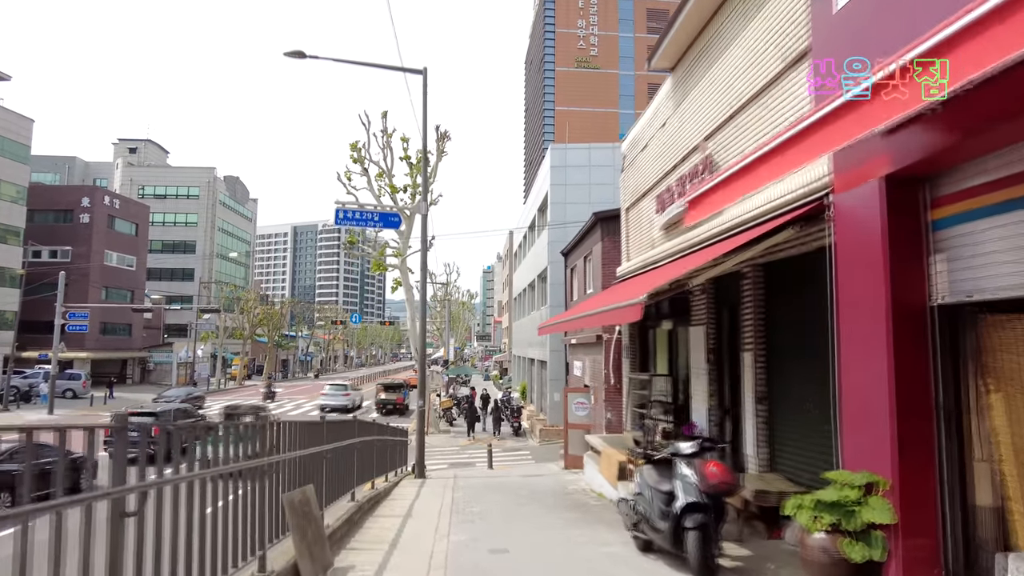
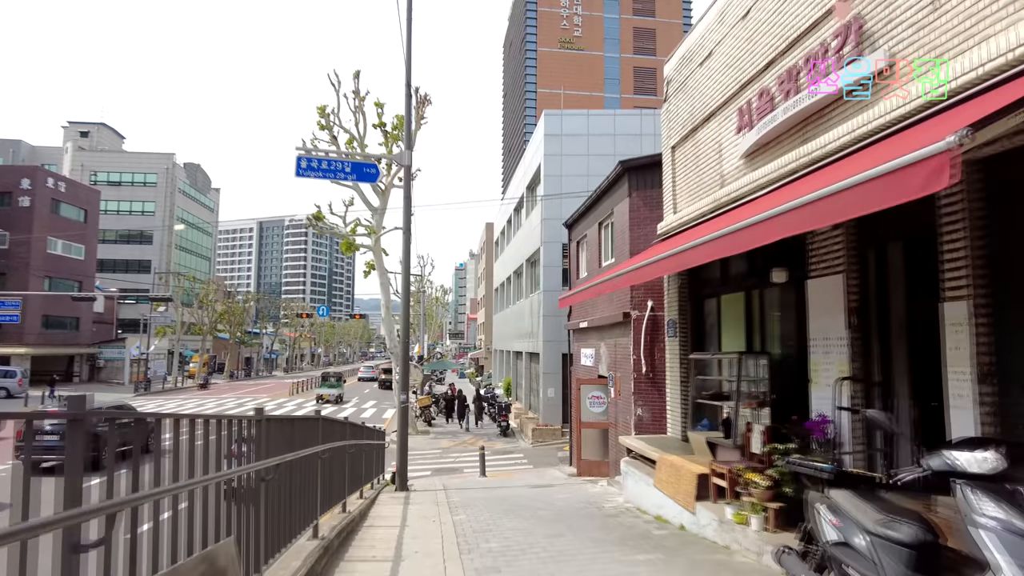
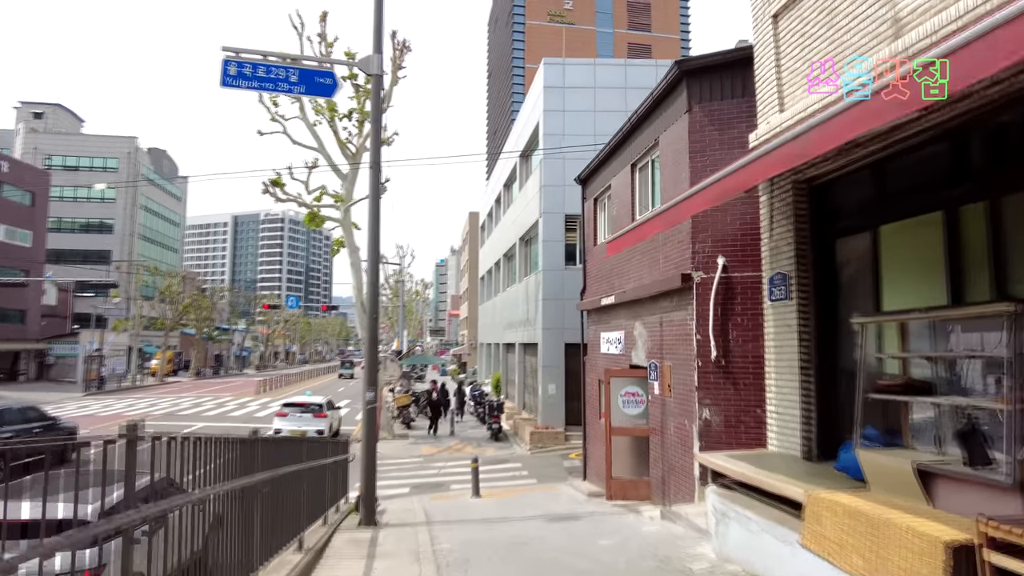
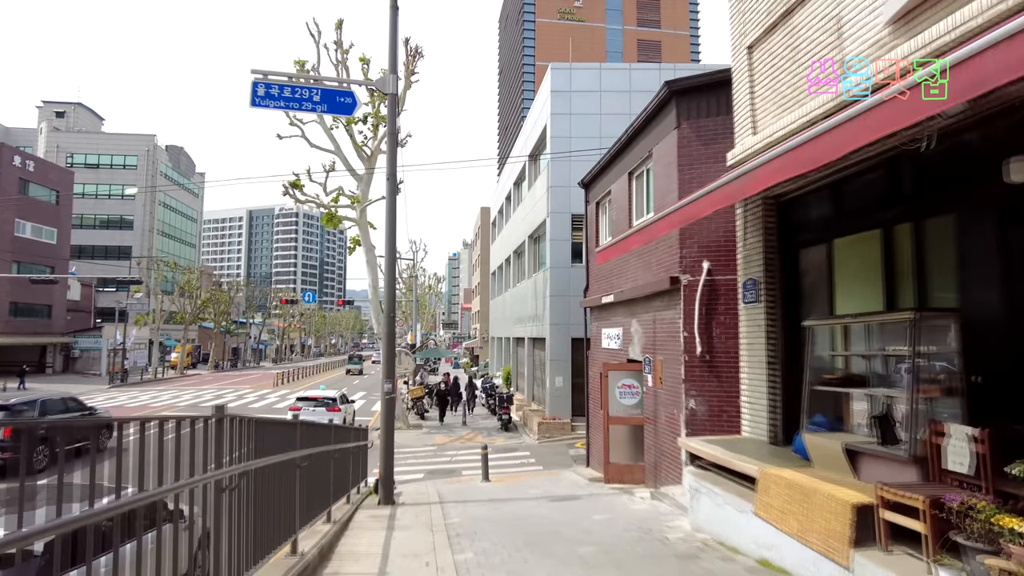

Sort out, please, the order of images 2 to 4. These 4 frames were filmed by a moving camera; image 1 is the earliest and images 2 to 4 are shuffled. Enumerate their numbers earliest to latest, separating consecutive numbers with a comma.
2, 4, 3
